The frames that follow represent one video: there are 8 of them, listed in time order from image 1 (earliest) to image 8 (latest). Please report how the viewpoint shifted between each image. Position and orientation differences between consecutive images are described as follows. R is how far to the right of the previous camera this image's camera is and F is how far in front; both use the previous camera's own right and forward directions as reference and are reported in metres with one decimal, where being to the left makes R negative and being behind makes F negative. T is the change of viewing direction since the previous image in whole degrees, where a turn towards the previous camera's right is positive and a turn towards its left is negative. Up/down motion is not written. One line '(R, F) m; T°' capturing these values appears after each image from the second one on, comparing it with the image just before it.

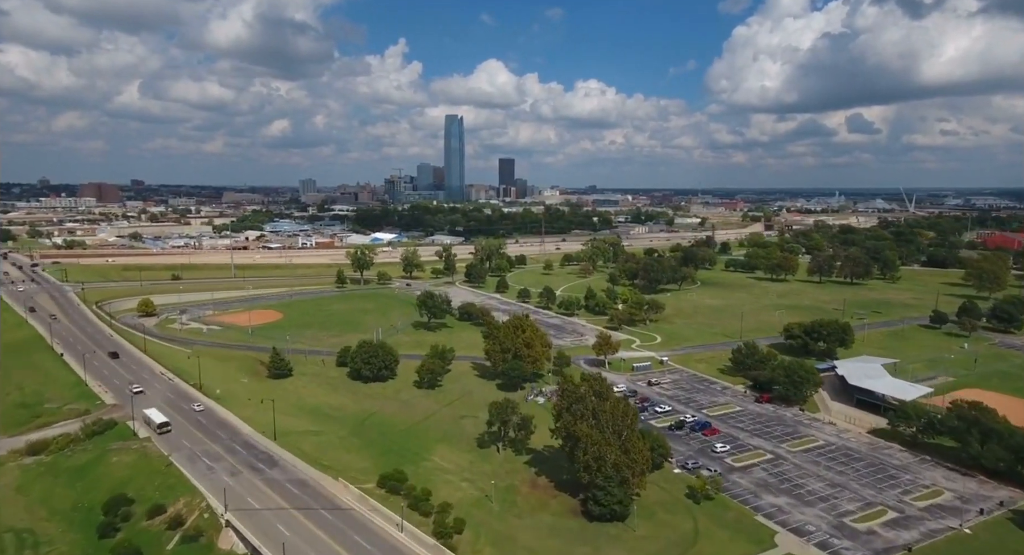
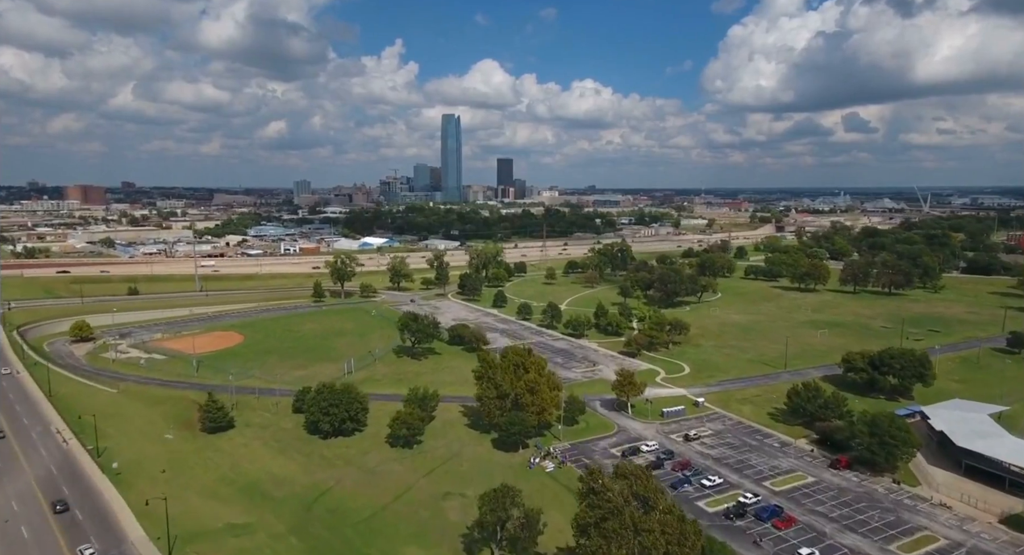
(0.0, +4.5) m; 0°
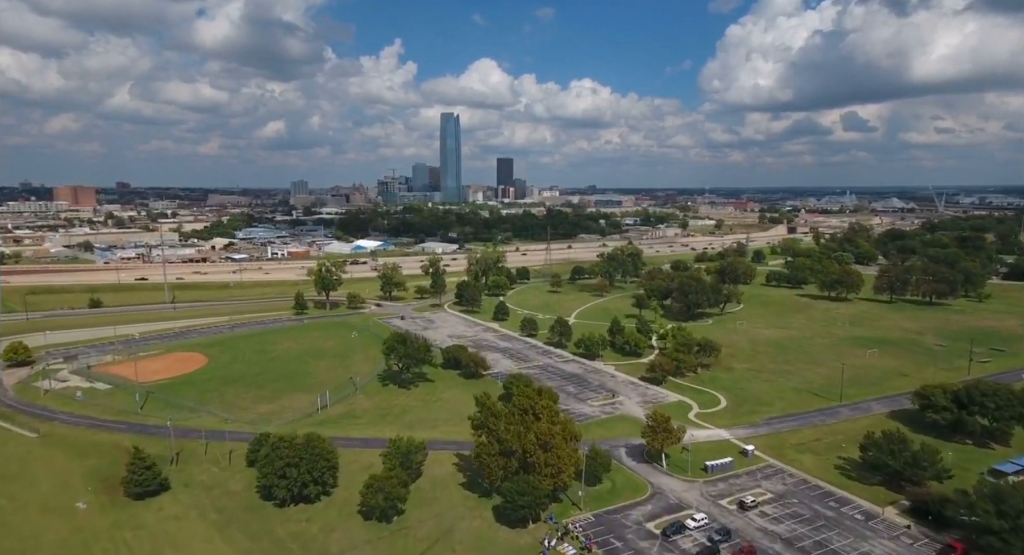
(-0.1, +3.5) m; 0°
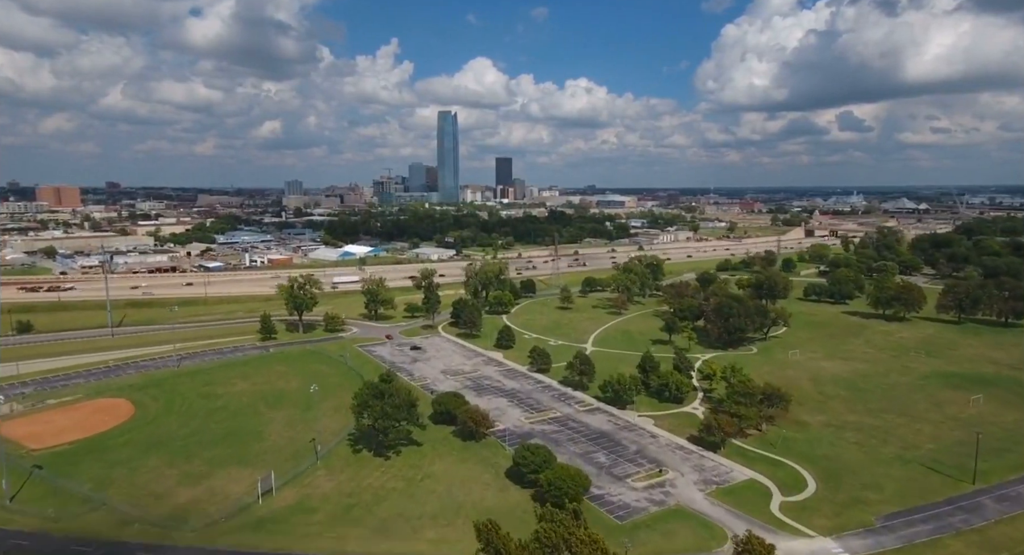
(-0.4, +5.1) m; 0°
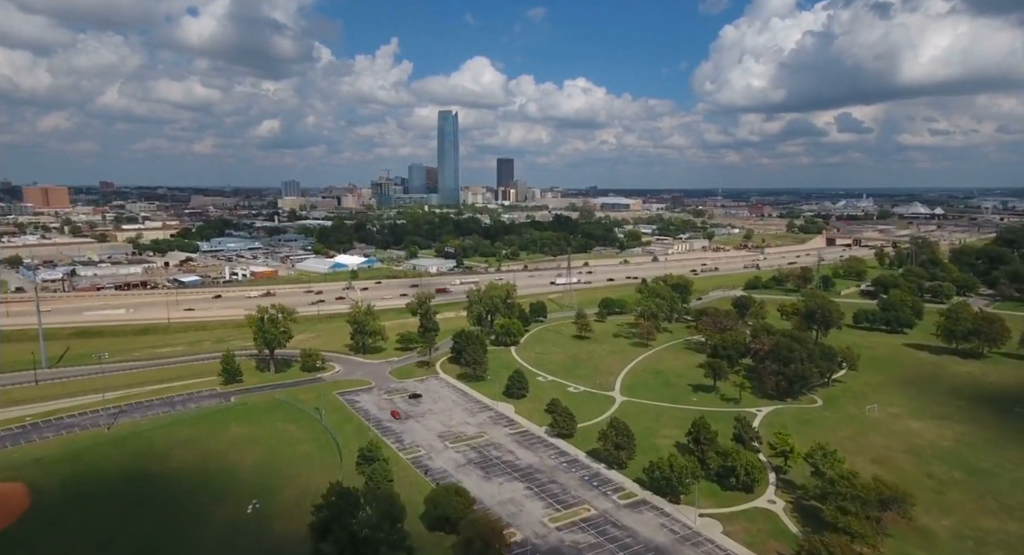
(-0.5, +4.6) m; 0°
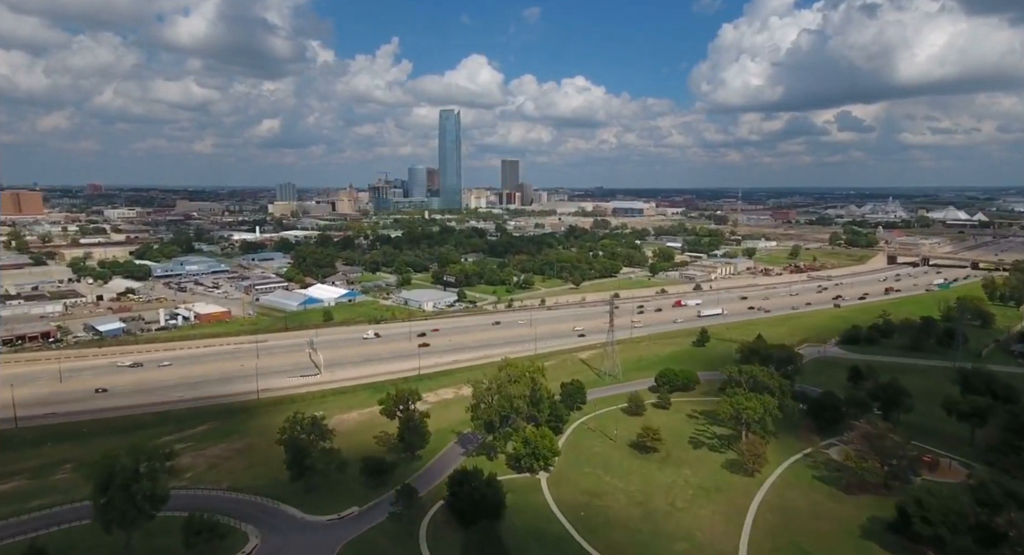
(-0.9, +10.5) m; 0°
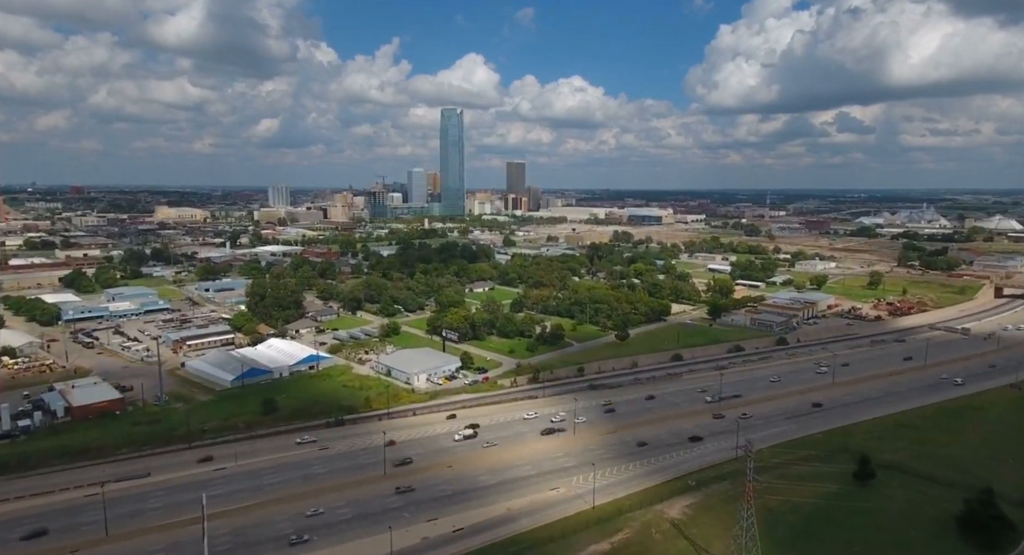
(-1.3, +12.8) m; 0°
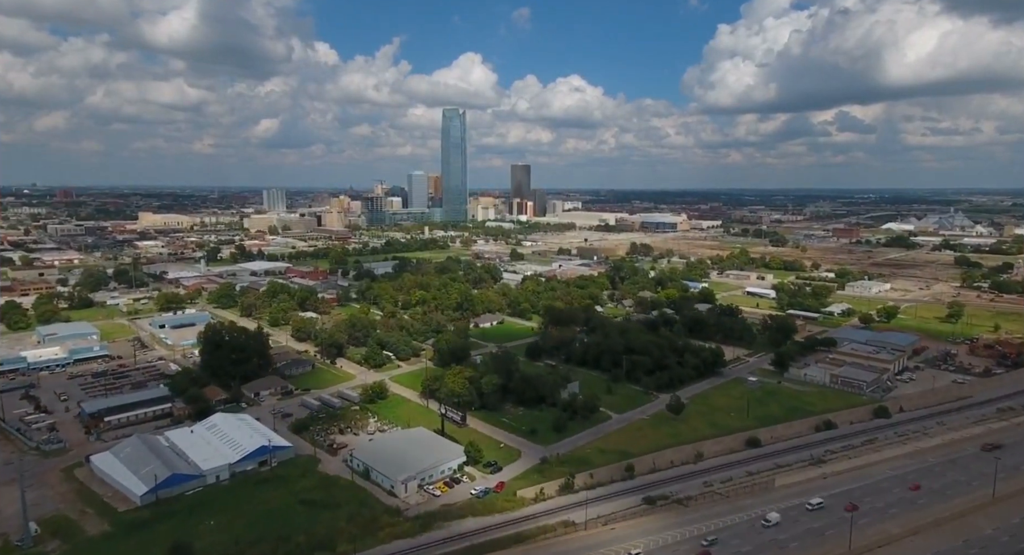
(-0.8, +8.7) m; 0°
